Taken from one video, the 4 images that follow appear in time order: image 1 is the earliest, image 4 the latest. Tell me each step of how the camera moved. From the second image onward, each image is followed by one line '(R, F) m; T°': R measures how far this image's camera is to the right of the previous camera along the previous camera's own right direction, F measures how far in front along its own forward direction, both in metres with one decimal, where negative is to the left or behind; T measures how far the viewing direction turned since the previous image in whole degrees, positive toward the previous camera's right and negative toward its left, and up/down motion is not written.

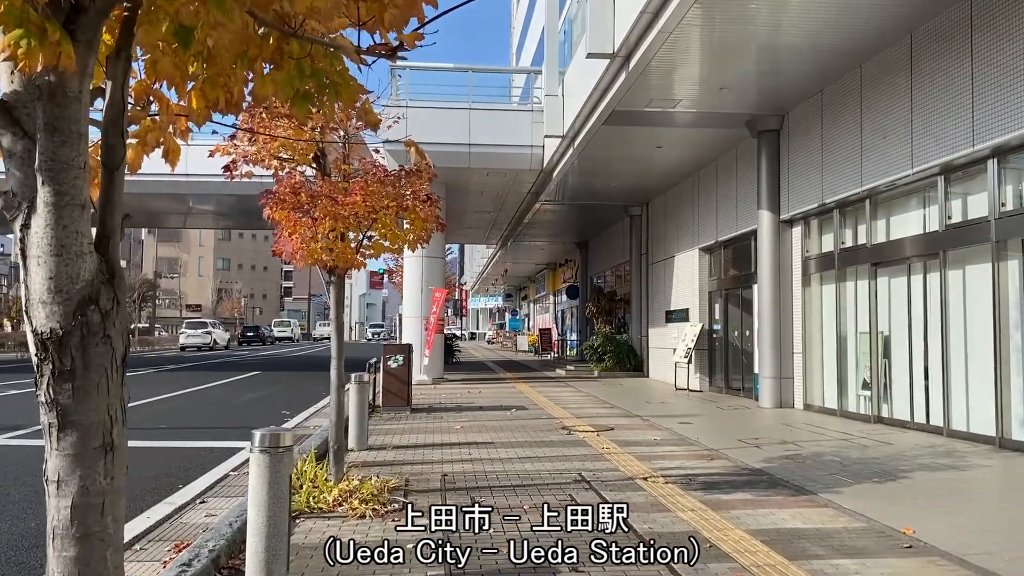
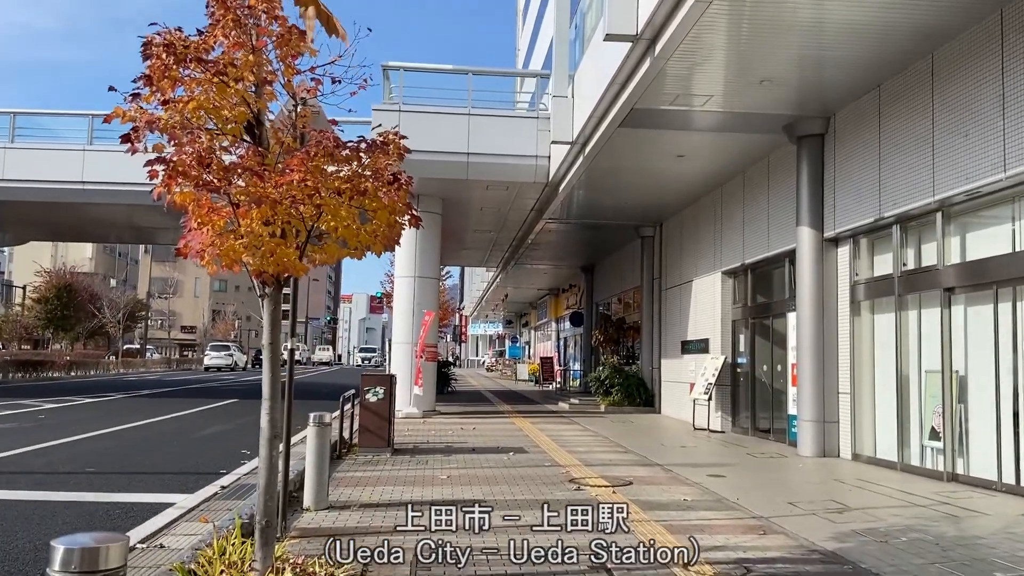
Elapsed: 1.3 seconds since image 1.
(0.0, +1.7) m; 0°
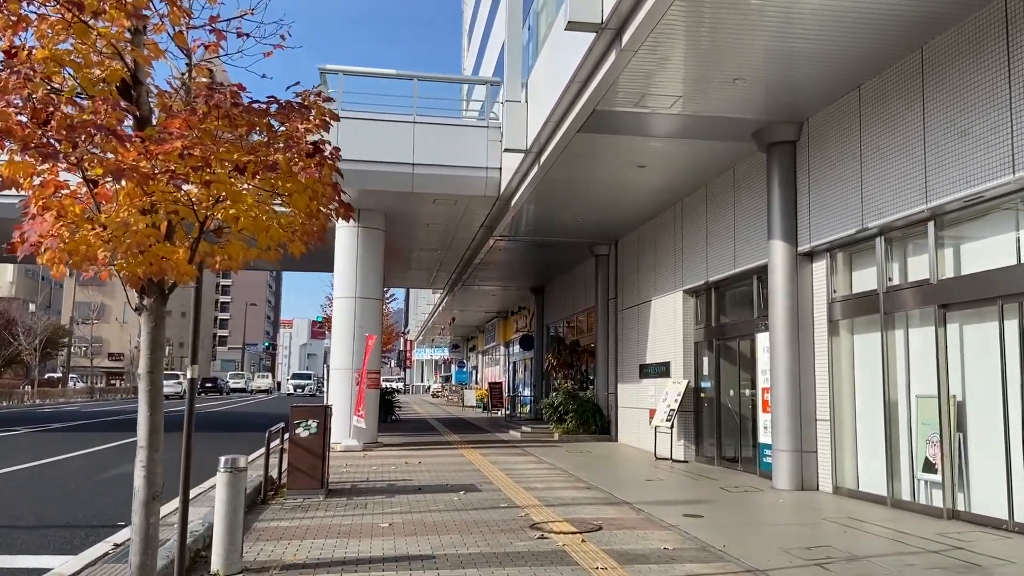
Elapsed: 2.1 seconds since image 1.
(-0.1, +1.1) m; +4°
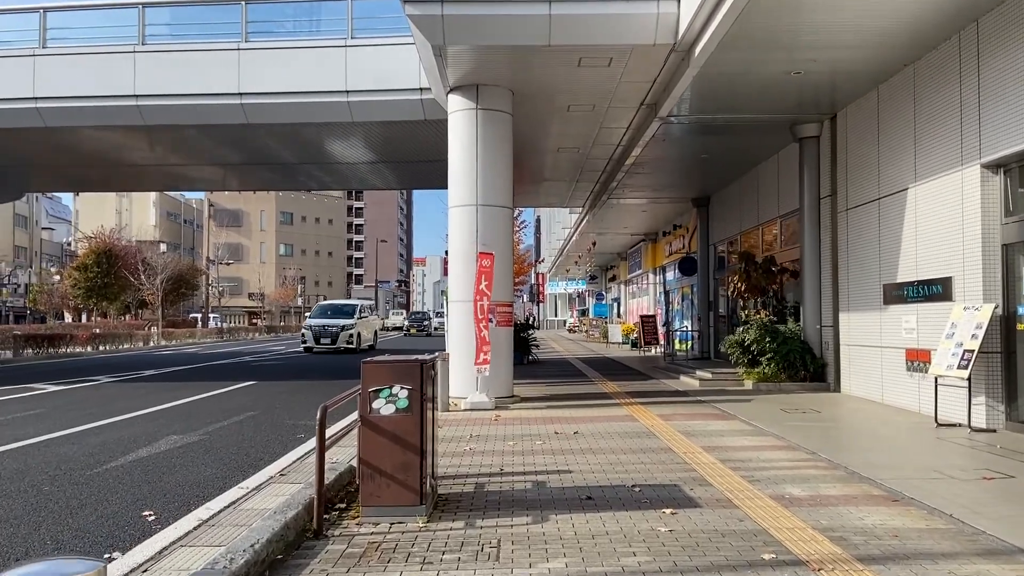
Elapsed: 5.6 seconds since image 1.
(-0.8, +4.4) m; -10°
